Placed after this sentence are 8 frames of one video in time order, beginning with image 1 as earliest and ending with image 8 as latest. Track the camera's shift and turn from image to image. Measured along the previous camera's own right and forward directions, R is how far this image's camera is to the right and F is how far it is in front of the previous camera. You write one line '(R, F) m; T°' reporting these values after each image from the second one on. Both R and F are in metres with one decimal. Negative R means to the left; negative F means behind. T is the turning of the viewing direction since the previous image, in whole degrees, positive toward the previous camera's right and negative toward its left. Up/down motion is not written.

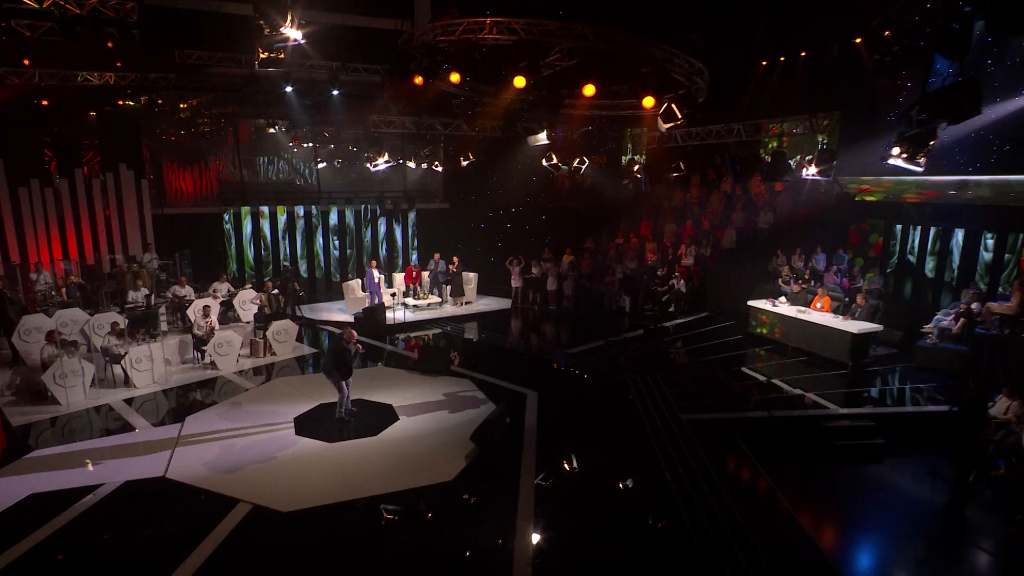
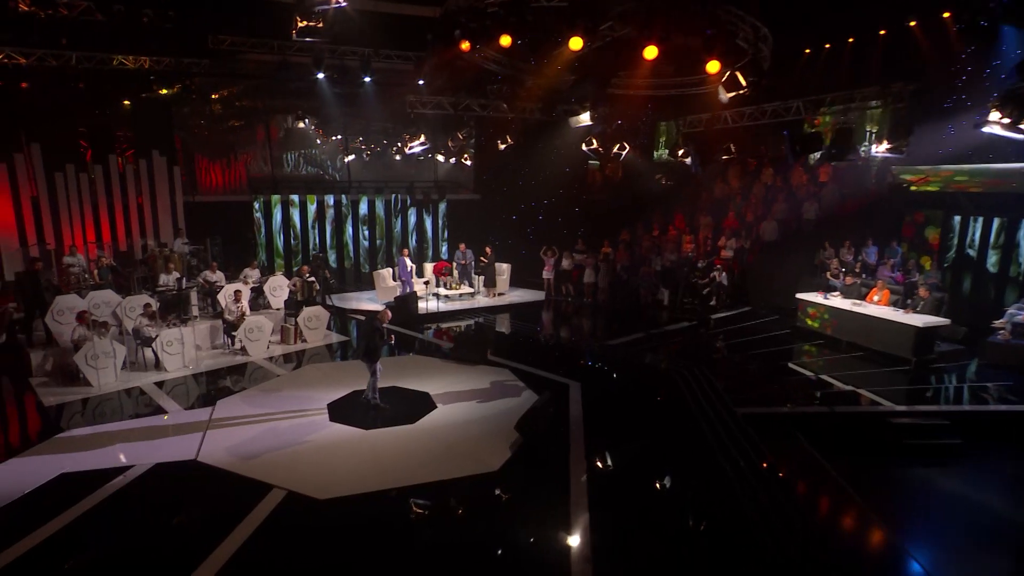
(-0.3, +0.4) m; -2°
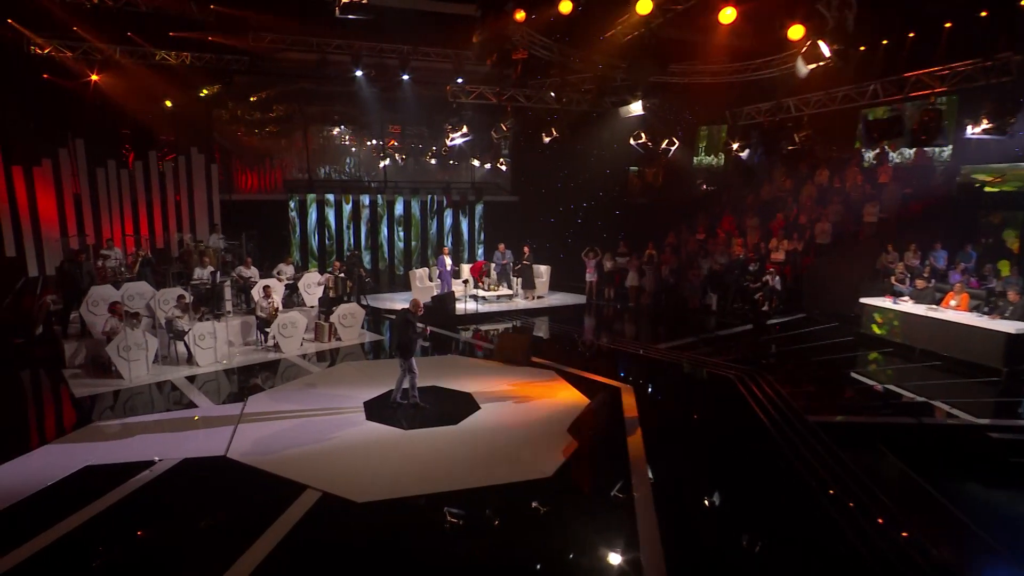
(-0.3, +0.5) m; -3°
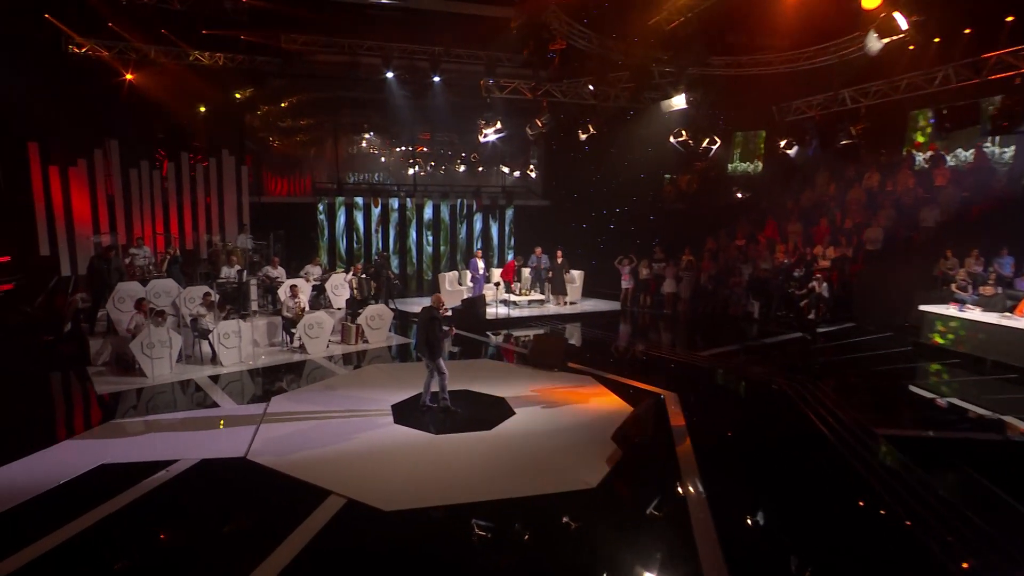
(-0.1, +0.4) m; -3°
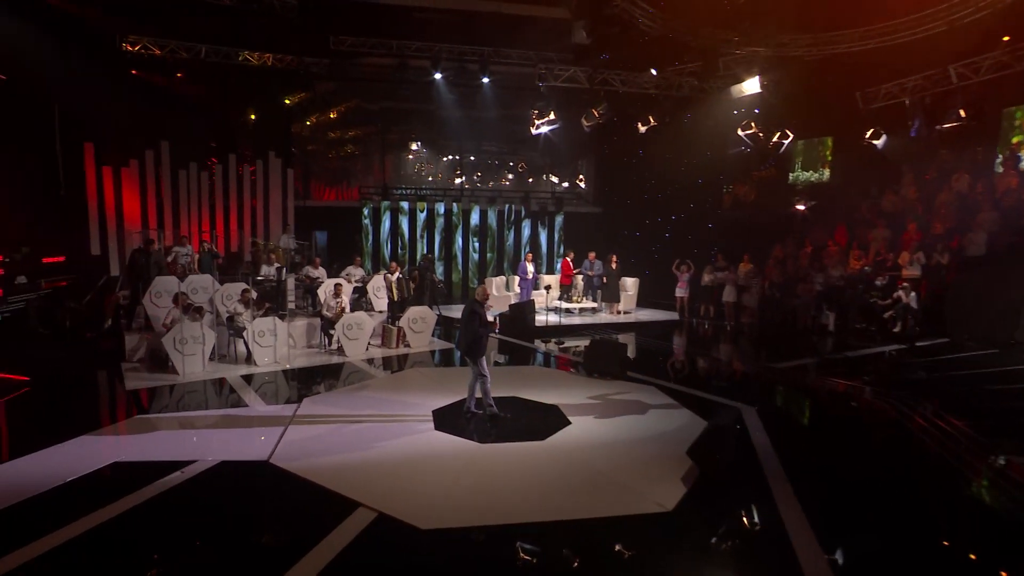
(-0.1, +0.7) m; -4°
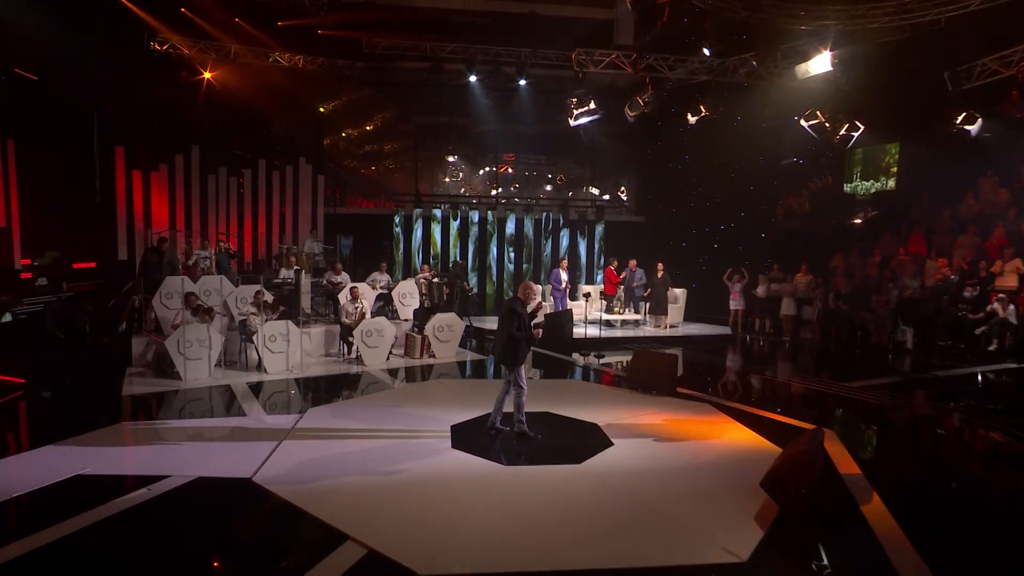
(+0.1, +0.8) m; -4°
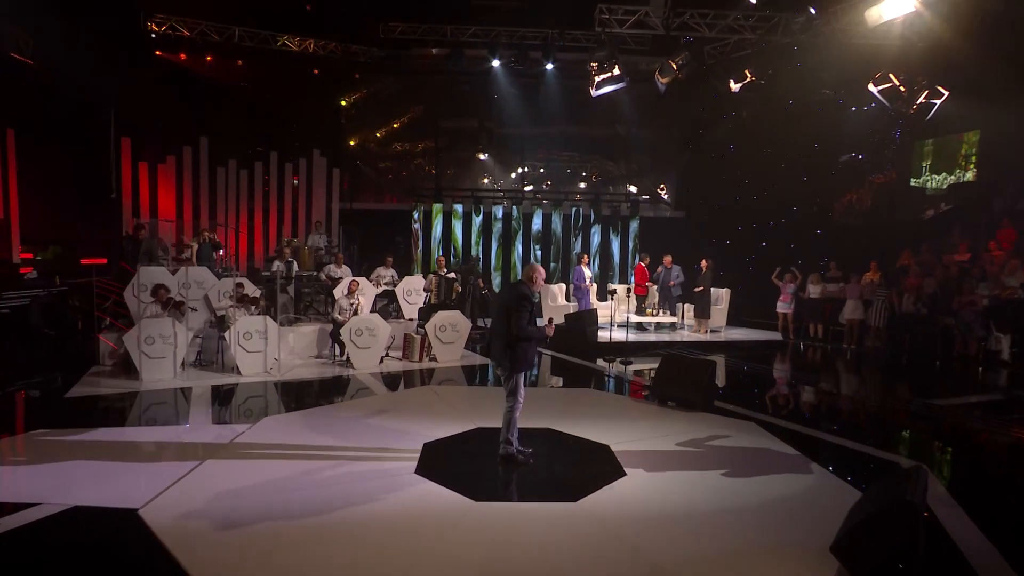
(+0.4, +1.0) m; -4°
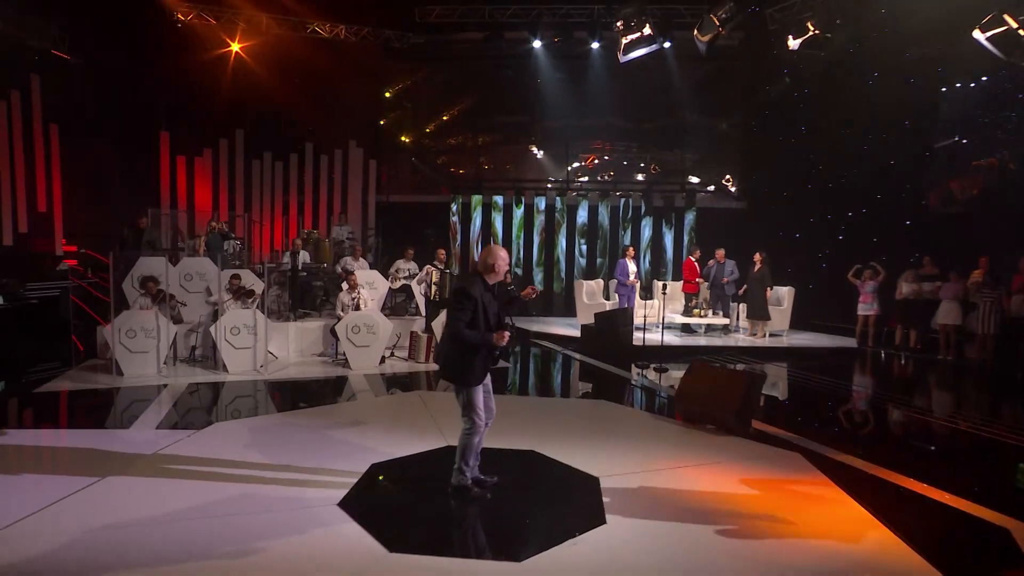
(+0.6, +0.8) m; -7°
